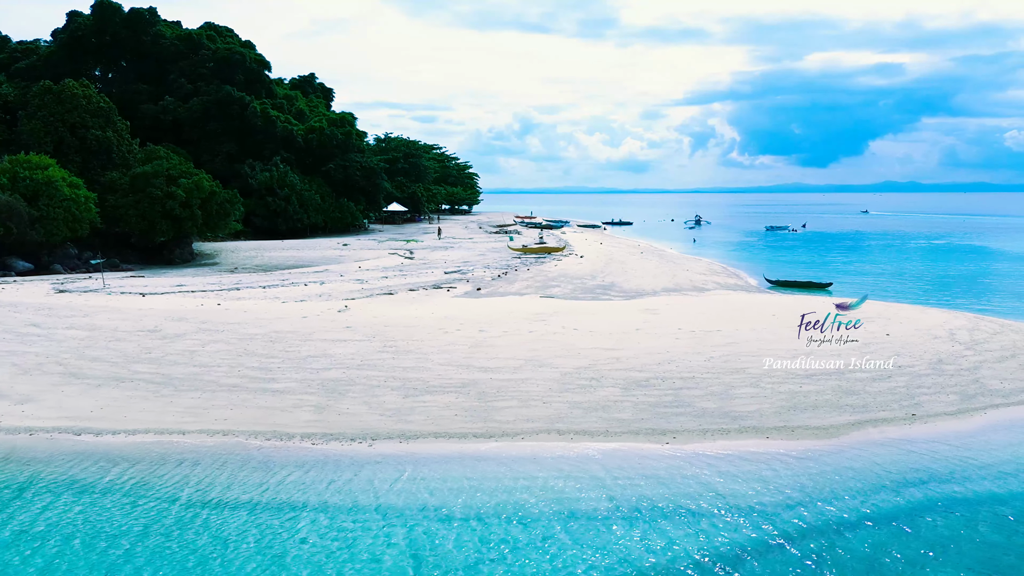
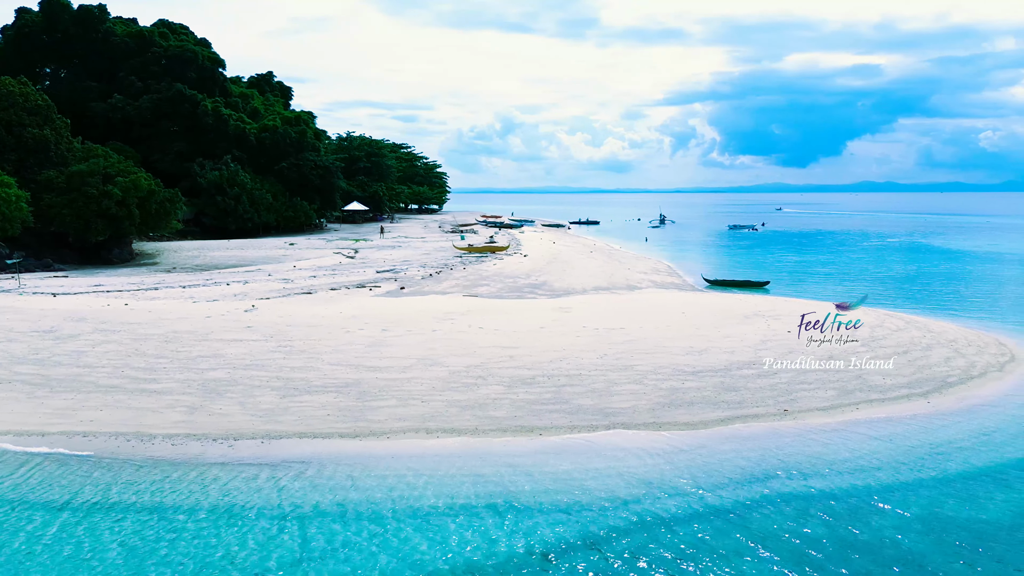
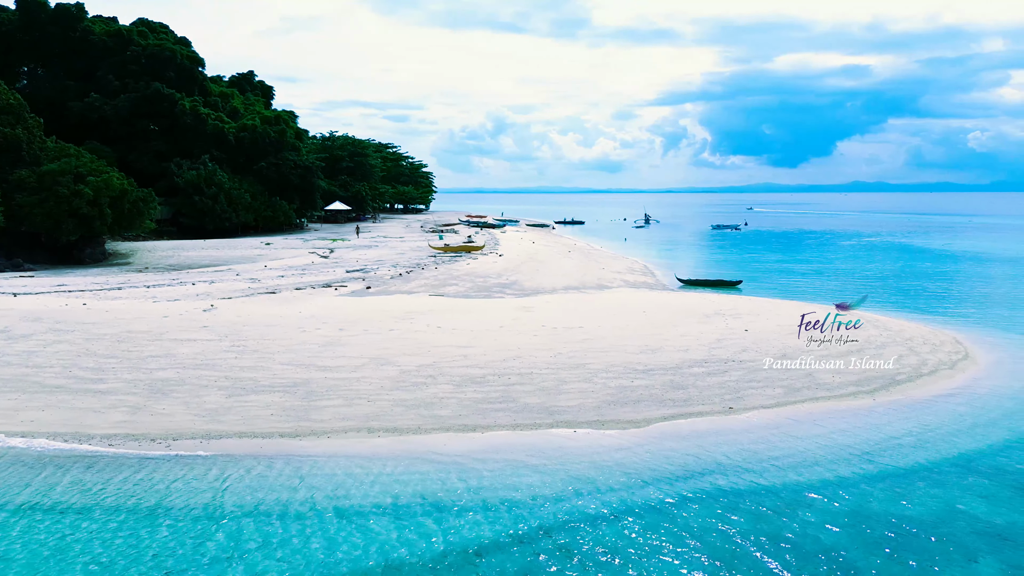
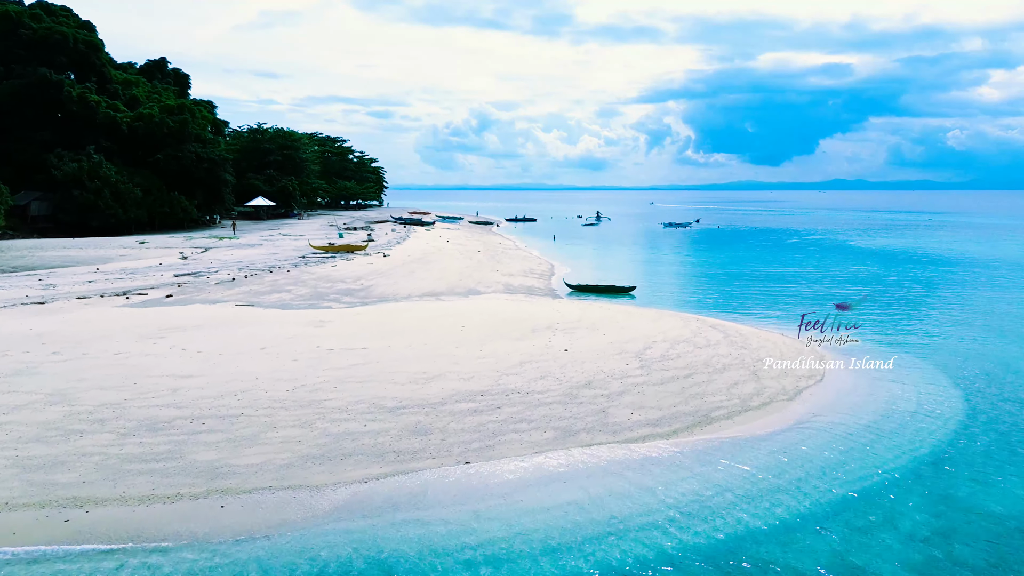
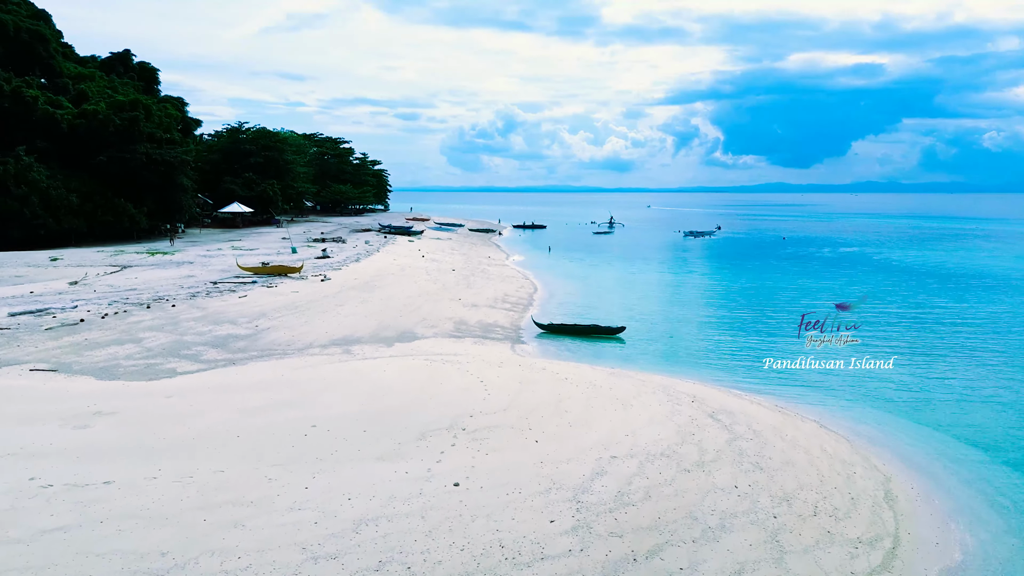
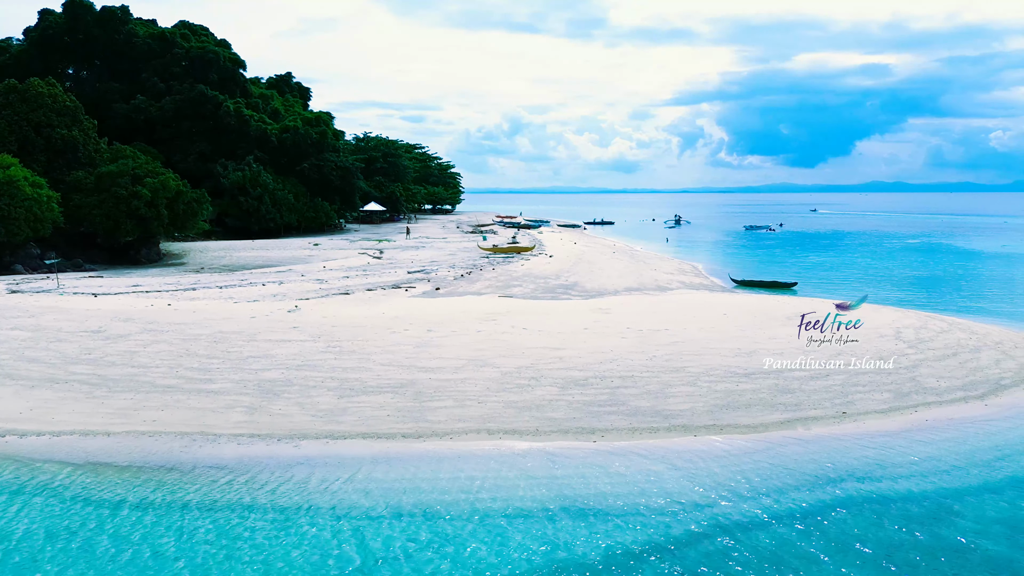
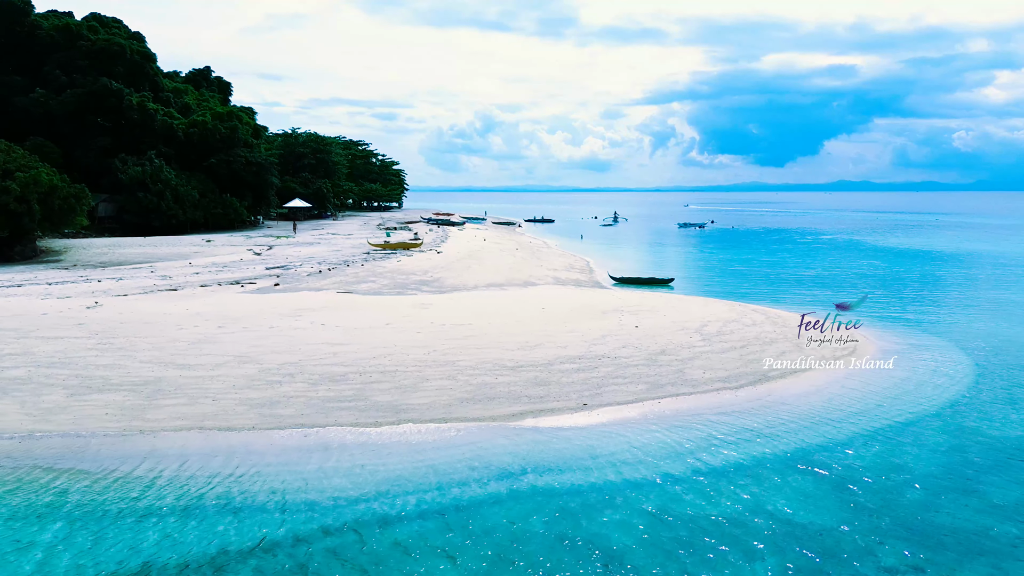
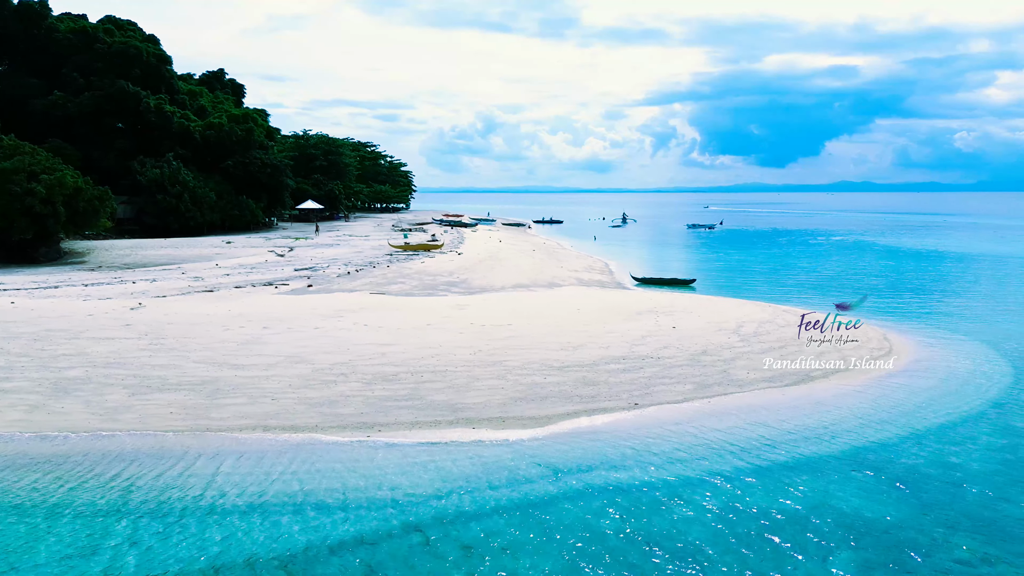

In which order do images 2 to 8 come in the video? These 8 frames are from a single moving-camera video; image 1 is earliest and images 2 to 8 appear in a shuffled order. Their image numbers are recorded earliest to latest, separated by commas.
6, 2, 3, 8, 7, 4, 5
